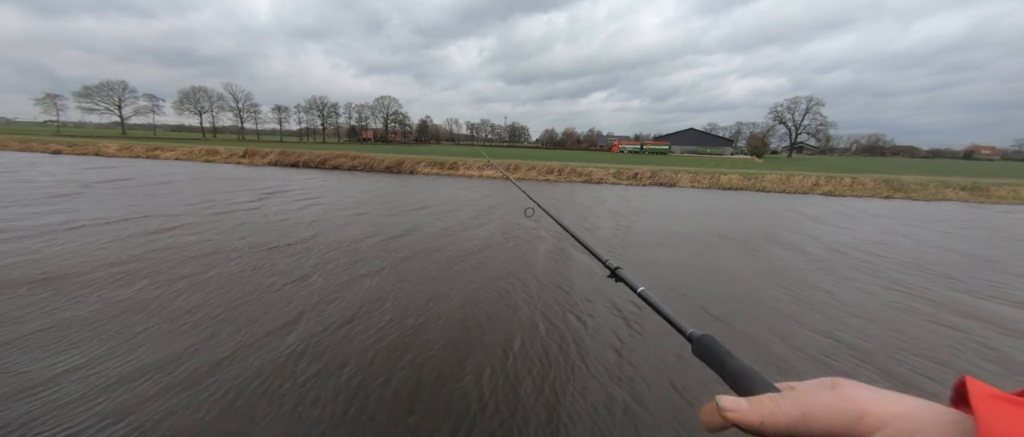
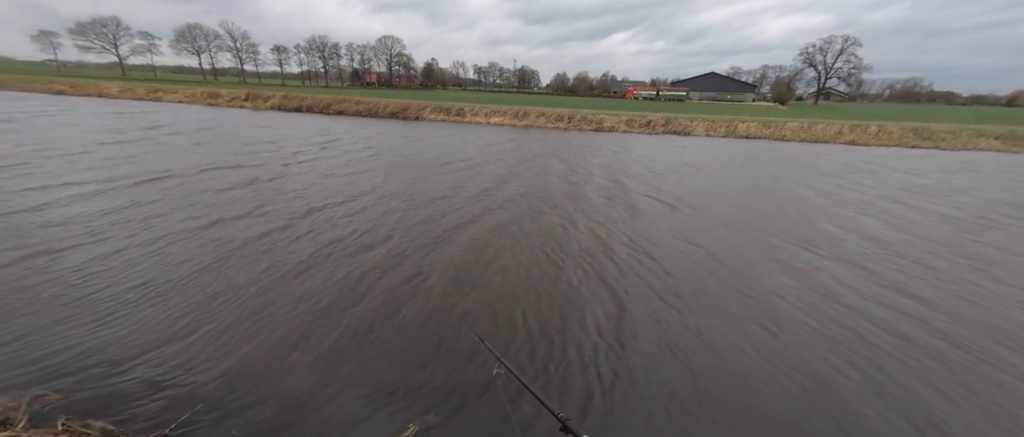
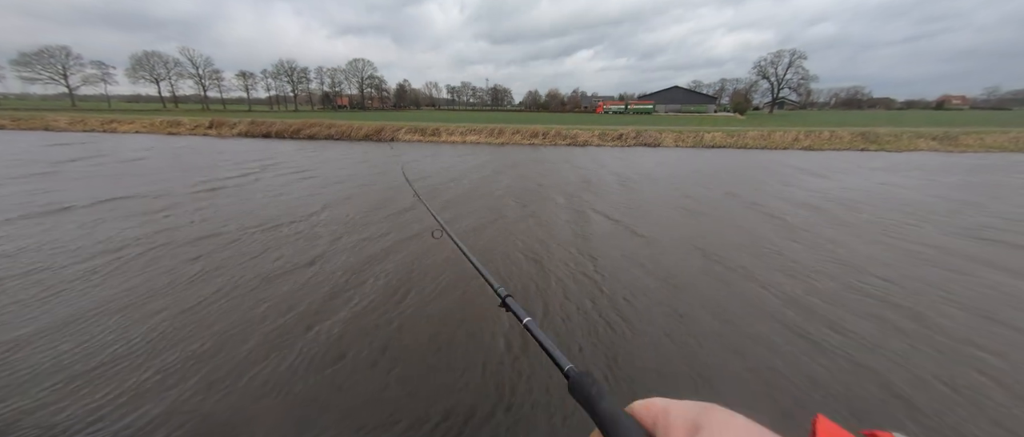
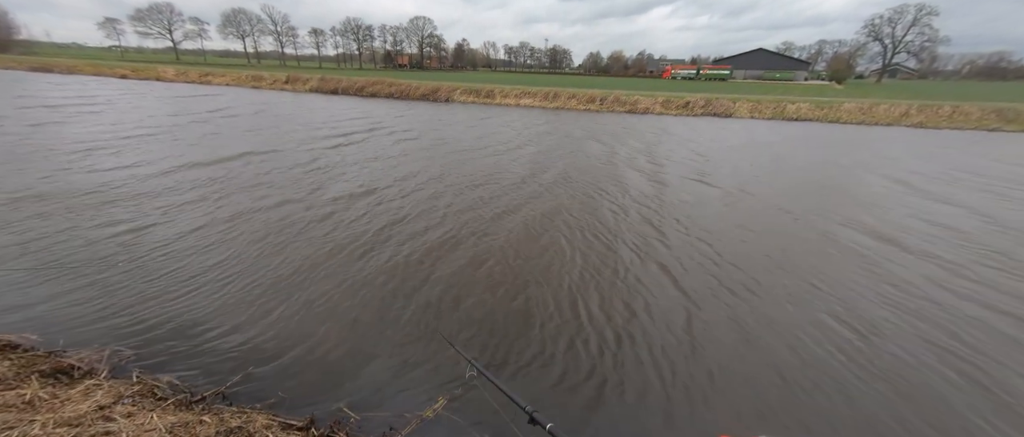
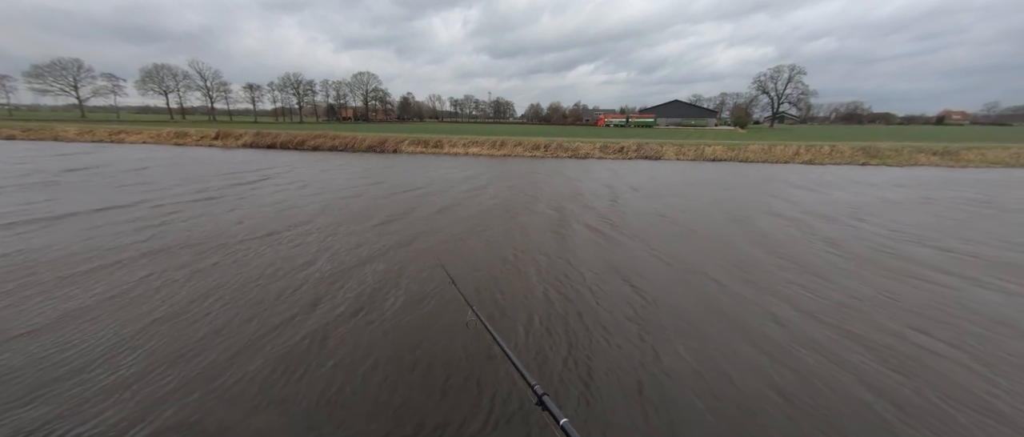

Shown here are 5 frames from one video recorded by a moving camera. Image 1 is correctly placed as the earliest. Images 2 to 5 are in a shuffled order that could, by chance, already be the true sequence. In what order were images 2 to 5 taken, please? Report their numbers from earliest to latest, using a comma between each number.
5, 3, 2, 4
